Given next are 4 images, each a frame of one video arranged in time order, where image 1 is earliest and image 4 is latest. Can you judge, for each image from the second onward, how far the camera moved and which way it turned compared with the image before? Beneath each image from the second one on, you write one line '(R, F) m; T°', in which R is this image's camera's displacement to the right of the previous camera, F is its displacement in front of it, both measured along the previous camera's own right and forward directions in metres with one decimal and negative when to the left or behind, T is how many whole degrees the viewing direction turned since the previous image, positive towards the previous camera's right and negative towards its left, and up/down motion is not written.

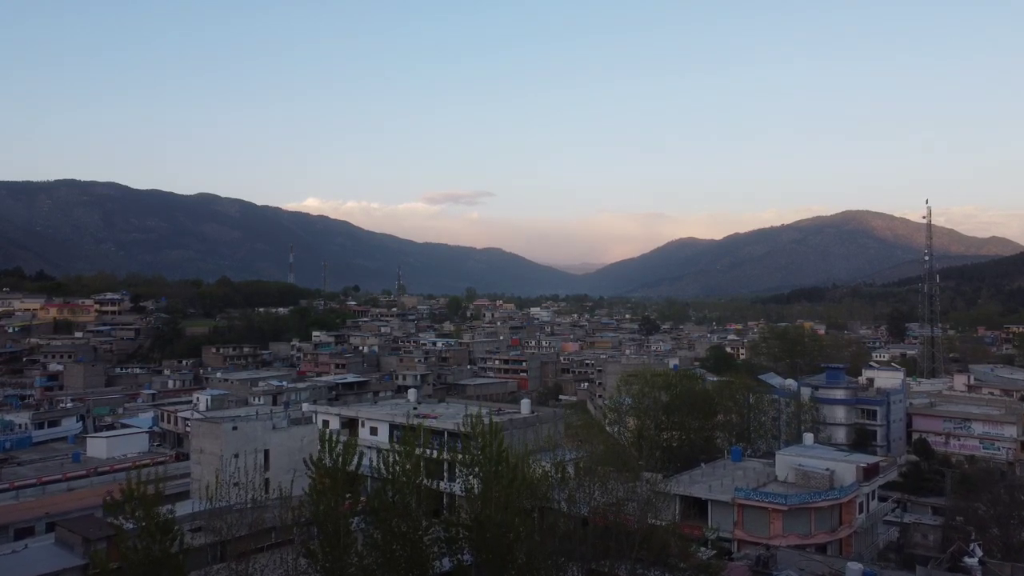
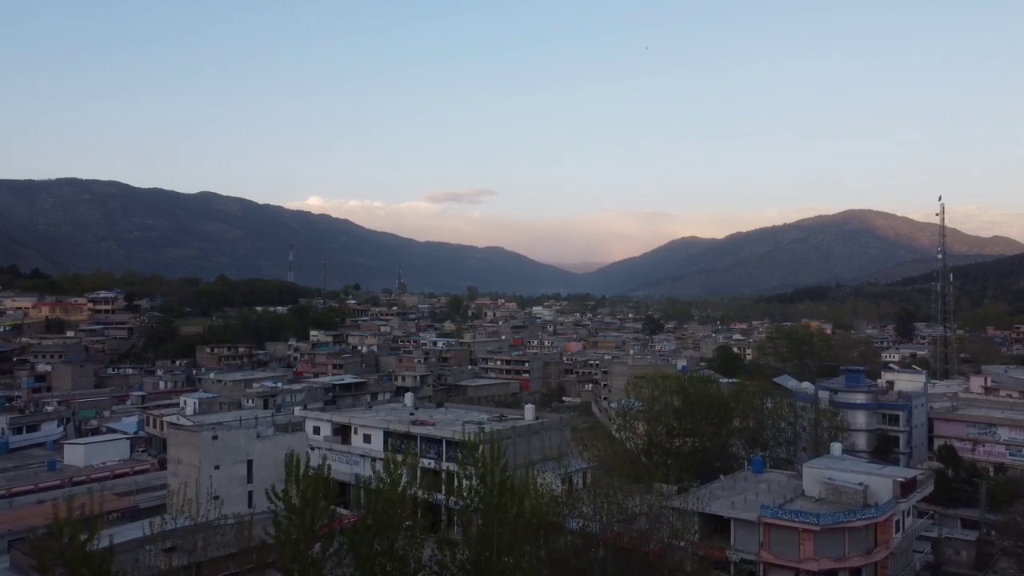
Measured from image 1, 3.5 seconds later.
(0.0, +1.1) m; 0°
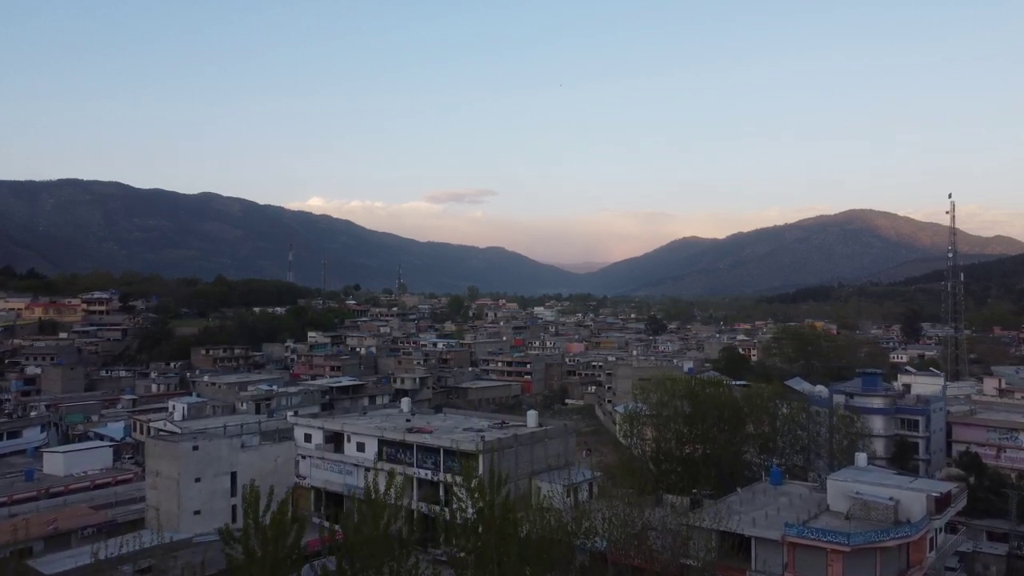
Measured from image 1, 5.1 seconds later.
(0.0, +0.9) m; 0°
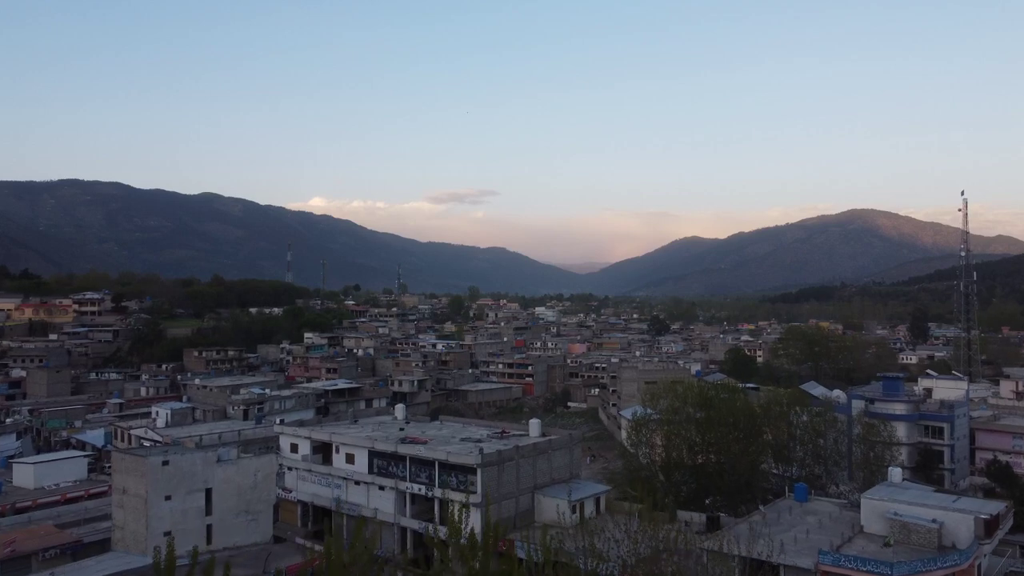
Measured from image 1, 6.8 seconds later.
(0.0, +1.1) m; 0°
